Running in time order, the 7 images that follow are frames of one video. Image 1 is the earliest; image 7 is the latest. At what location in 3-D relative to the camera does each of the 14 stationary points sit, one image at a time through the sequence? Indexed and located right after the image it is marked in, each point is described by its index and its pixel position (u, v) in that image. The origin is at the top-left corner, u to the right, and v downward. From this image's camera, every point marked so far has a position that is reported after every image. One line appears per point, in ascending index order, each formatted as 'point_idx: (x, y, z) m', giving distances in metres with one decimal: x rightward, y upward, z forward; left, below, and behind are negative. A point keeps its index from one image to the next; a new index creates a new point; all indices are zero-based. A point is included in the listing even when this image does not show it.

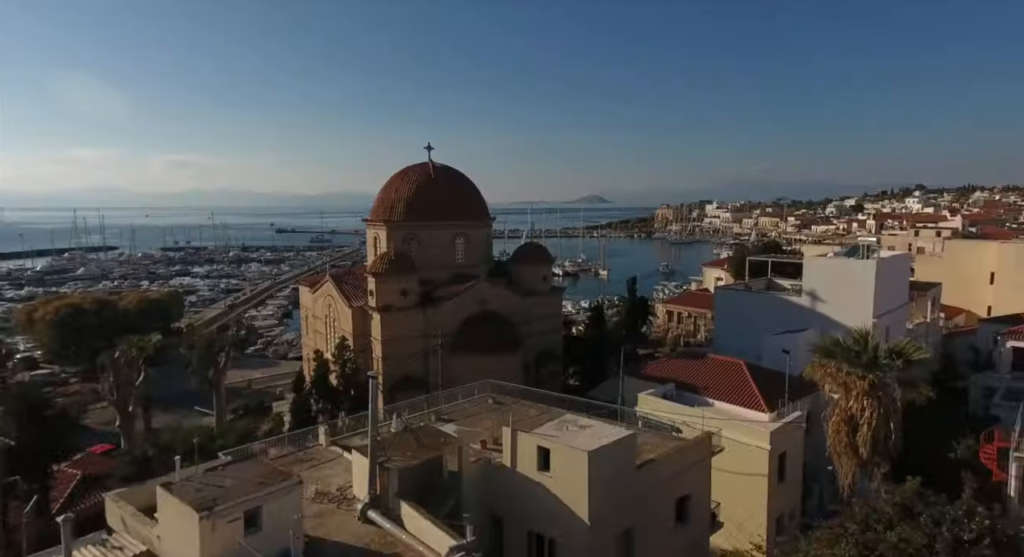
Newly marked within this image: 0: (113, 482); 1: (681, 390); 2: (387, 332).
0: (-9.5, -4.9, +14.1) m
1: (+4.9, -3.2, +17.3) m
2: (-4.1, -1.8, +19.7) m
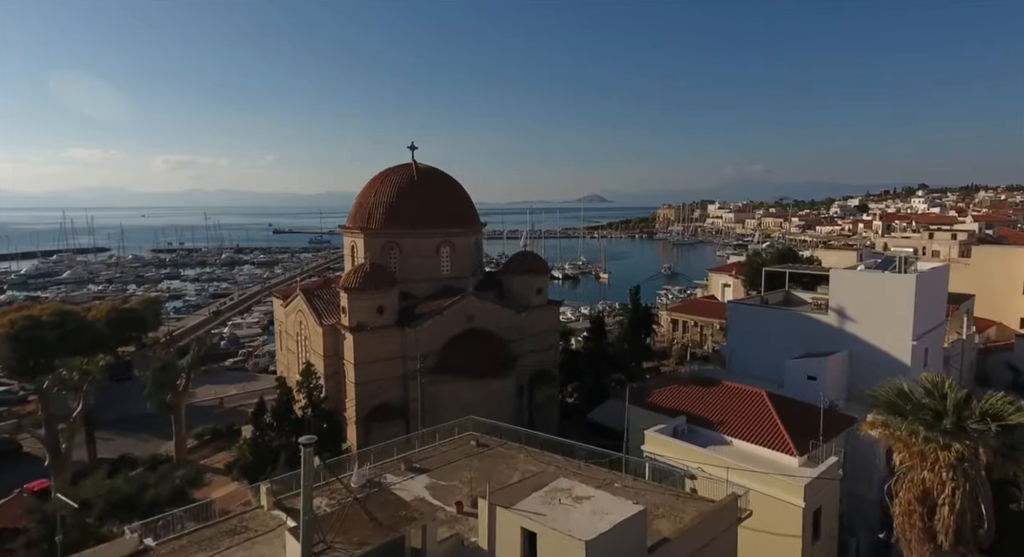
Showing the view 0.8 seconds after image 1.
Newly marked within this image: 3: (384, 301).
0: (-9.8, -5.3, +11.9) m
1: (+4.6, -3.7, +15.0) m
2: (-4.4, -2.2, +17.4) m
3: (-3.8, -0.7, +17.9) m
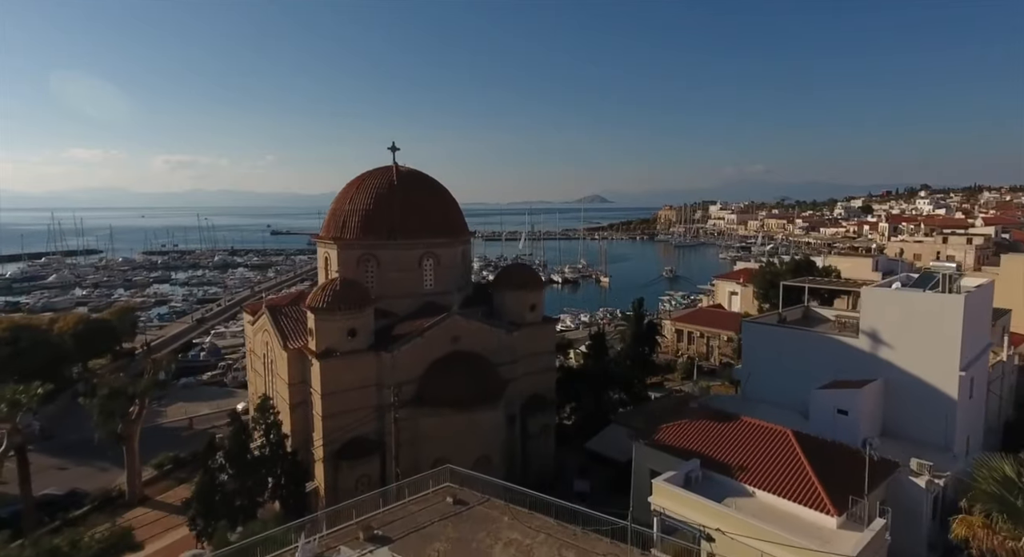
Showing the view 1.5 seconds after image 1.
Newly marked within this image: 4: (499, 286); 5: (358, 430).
0: (-10.1, -5.8, +9.9) m
1: (+4.3, -4.2, +13.0) m
2: (-4.7, -2.7, +15.4) m
3: (-4.1, -1.2, +15.8) m
4: (-0.4, -0.2, +19.2) m
5: (-4.1, -4.1, +15.9) m
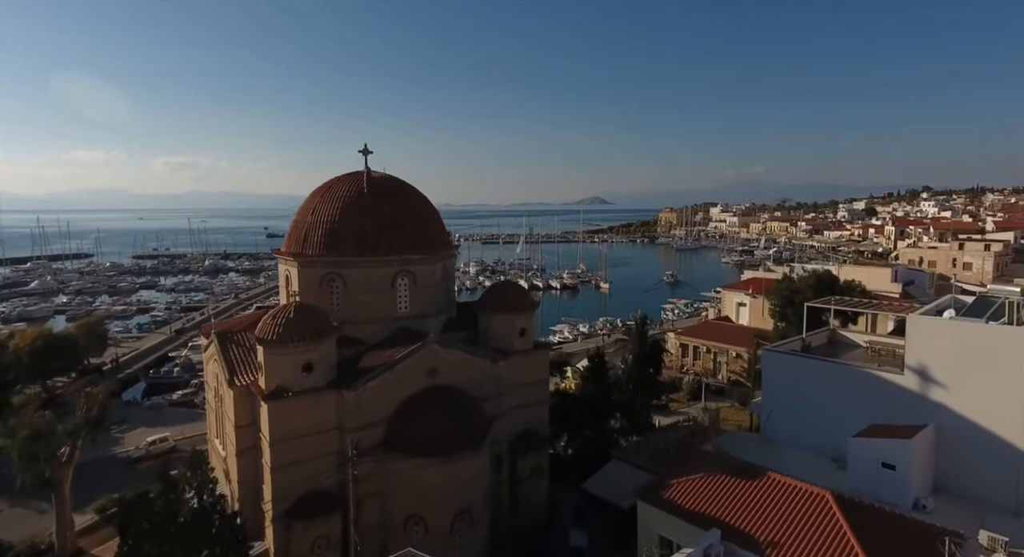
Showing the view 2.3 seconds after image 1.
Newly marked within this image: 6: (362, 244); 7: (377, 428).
0: (-10.5, -6.4, +7.5) m
1: (+3.9, -4.8, +10.6) m
2: (-5.1, -3.3, +13.0) m
3: (-4.5, -1.8, +13.5) m
4: (-0.8, -0.8, +16.9) m
5: (-4.5, -4.7, +13.6) m
6: (-4.0, +0.9, +15.7) m
7: (-3.2, -3.5, +14.1) m
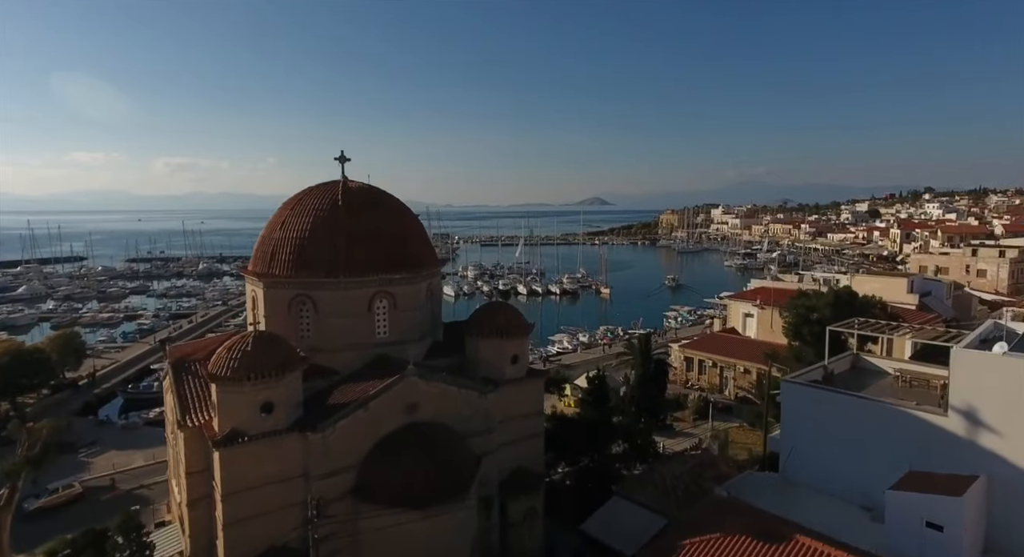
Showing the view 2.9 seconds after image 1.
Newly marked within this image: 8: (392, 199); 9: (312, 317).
0: (-10.8, -6.9, +5.9) m
1: (+3.7, -5.3, +9.0) m
2: (-5.3, -3.9, +11.4) m
3: (-4.7, -2.3, +11.8) m
4: (-1.0, -1.4, +15.2) m
5: (-4.7, -5.2, +11.9) m
6: (-4.2, +0.4, +14.1) m
7: (-3.4, -4.1, +12.5) m
8: (-3.3, +2.2, +16.1) m
9: (-4.8, -0.9, +14.2) m
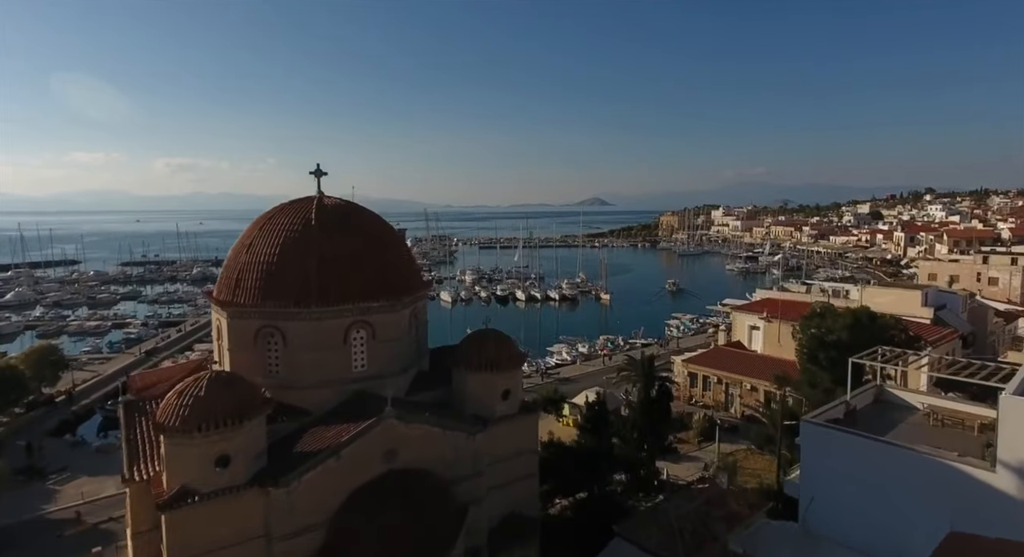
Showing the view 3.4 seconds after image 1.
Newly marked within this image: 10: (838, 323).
0: (-11.0, -7.5, +4.5) m
1: (+3.5, -5.9, +7.6) m
2: (-5.5, -4.5, +10.0) m
3: (-4.9, -2.9, +10.5) m
4: (-1.2, -2.0, +13.8) m
5: (-4.9, -5.8, +10.6) m
6: (-4.4, -0.2, +12.7) m
7: (-3.6, -4.7, +11.1) m
8: (-3.5, +1.5, +14.7) m
9: (-5.0, -1.6, +12.8) m
10: (+10.4, -1.4, +19.0) m
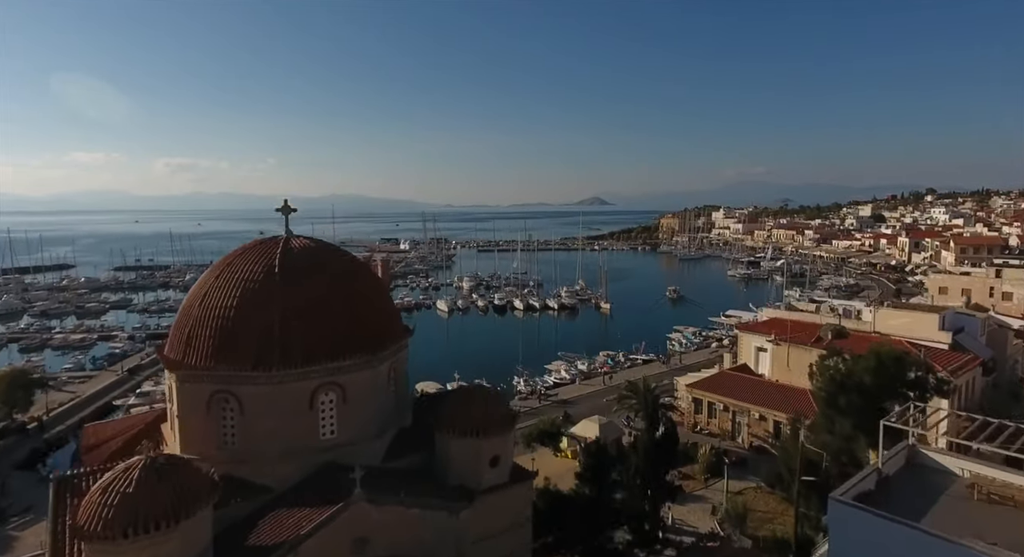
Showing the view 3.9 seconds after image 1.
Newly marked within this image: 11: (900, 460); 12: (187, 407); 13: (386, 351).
0: (-11.2, -8.6, +3.0) m
1: (+3.3, -7.0, +6.1) m
2: (-5.8, -5.6, +8.5) m
3: (-5.2, -4.0, +8.9) m
4: (-1.4, -3.1, +12.3) m
5: (-5.1, -6.9, +9.0) m
6: (-4.6, -1.3, +11.2) m
7: (-3.9, -5.8, +9.6) m
8: (-3.7, +0.4, +13.2) m
9: (-5.2, -2.6, +11.3) m
10: (+10.2, -2.5, +17.4) m
11: (+8.5, -4.0, +13.1) m
12: (-6.2, -2.4, +11.2) m
13: (-2.6, -1.6, +12.5) m
